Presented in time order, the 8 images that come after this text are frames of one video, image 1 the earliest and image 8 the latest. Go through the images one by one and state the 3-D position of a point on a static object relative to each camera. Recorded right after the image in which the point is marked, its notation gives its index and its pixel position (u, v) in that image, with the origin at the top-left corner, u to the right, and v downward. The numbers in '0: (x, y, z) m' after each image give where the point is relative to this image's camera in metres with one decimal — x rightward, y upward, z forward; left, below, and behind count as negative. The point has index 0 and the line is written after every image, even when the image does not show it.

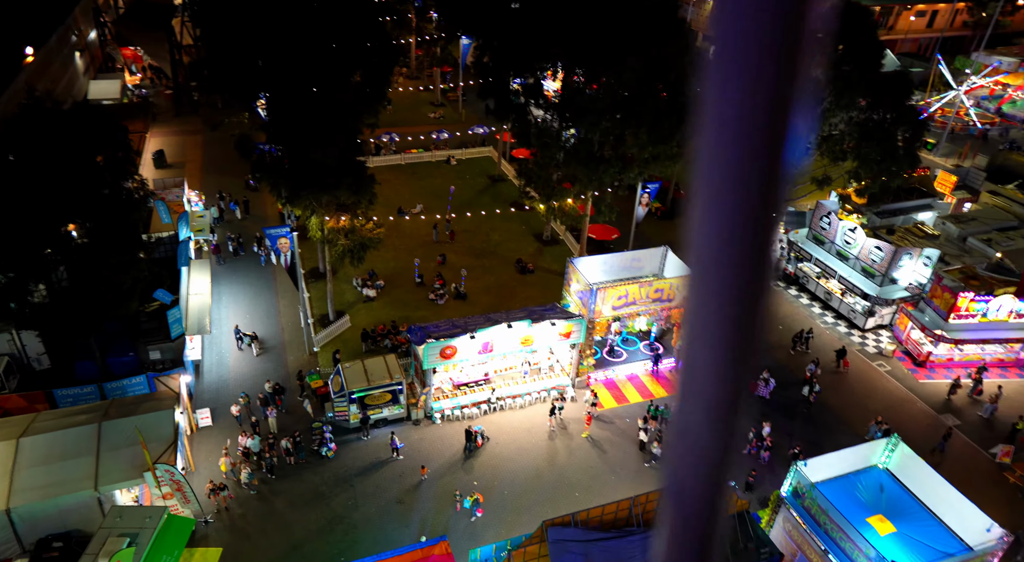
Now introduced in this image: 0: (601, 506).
0: (+2.4, -5.7, +18.4) m
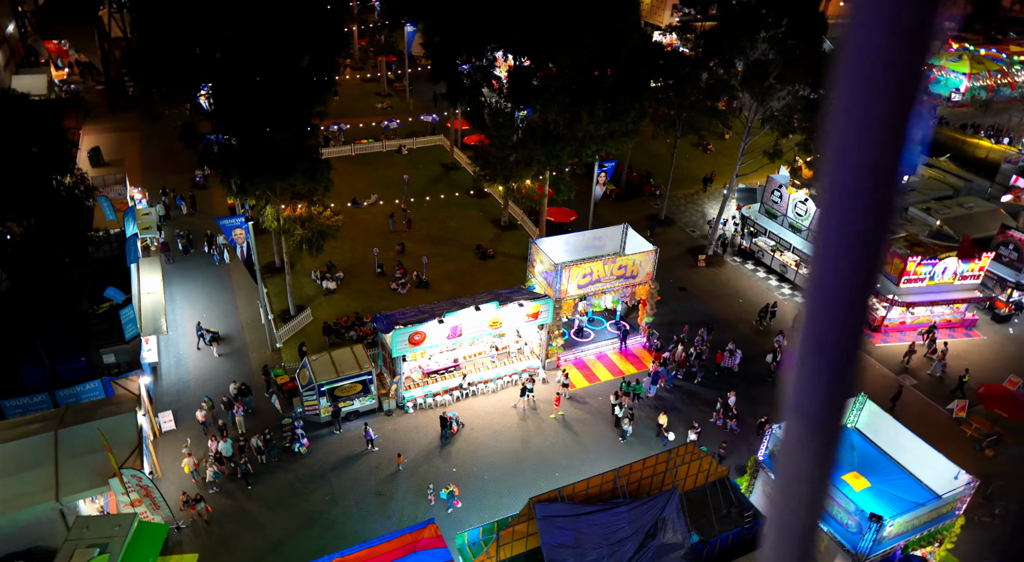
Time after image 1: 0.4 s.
0: (+2.0, -5.0, +18.4) m
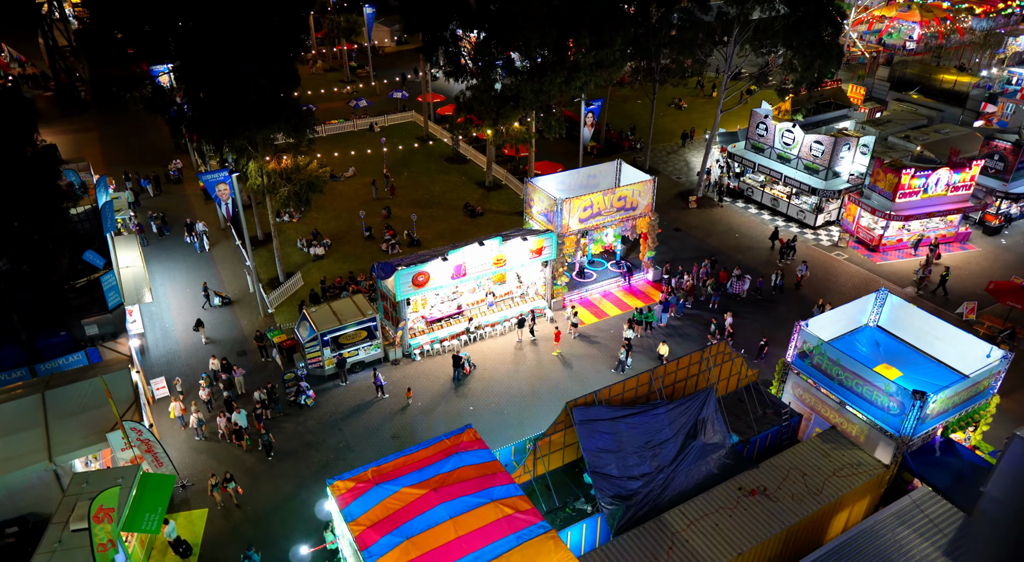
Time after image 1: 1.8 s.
0: (+2.7, -2.5, +17.6) m
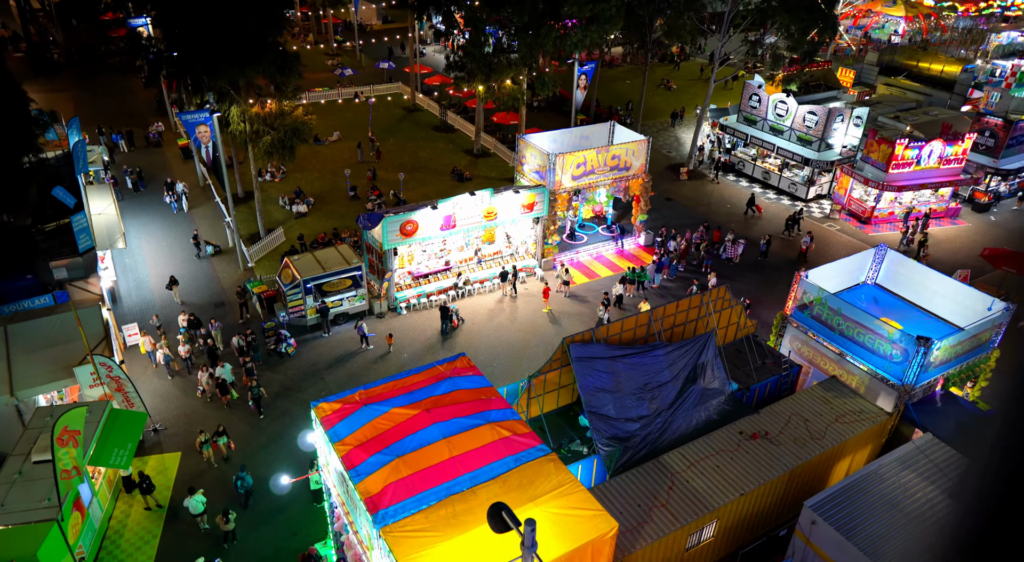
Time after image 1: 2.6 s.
0: (+2.6, -1.0, +17.0) m
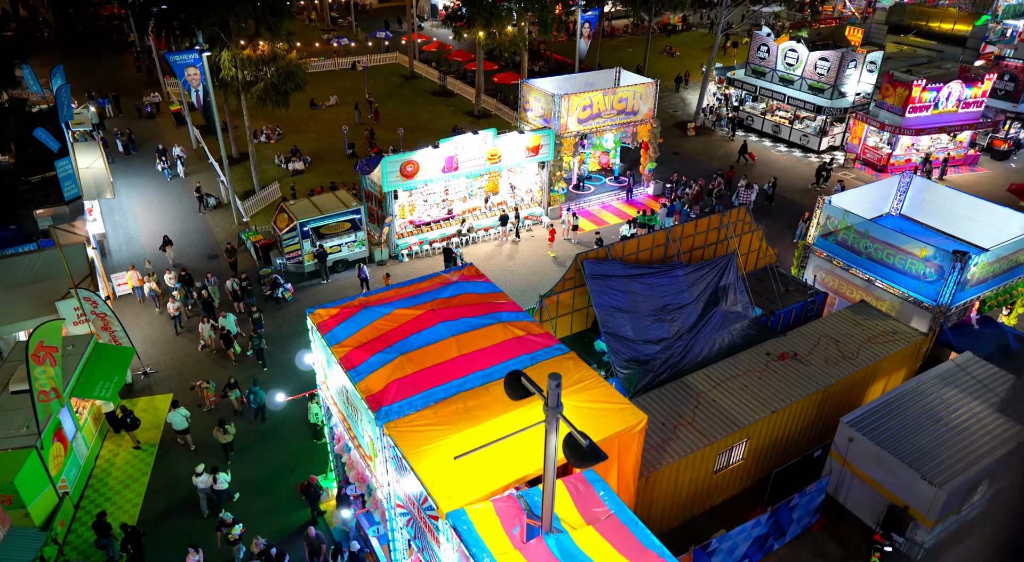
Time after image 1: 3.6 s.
0: (+2.8, +0.9, +16.0) m
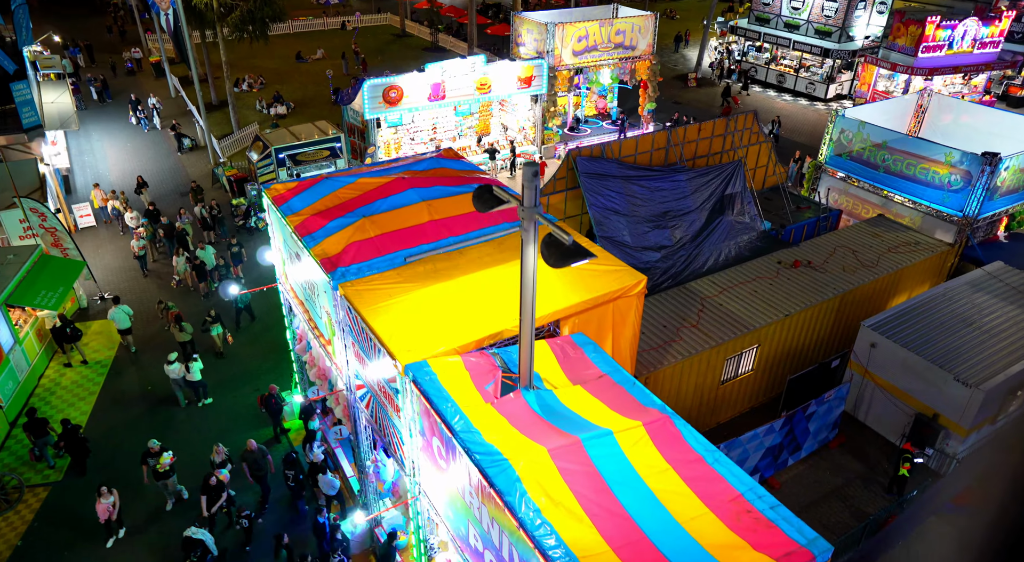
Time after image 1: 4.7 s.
0: (+2.5, +2.8, +14.6) m
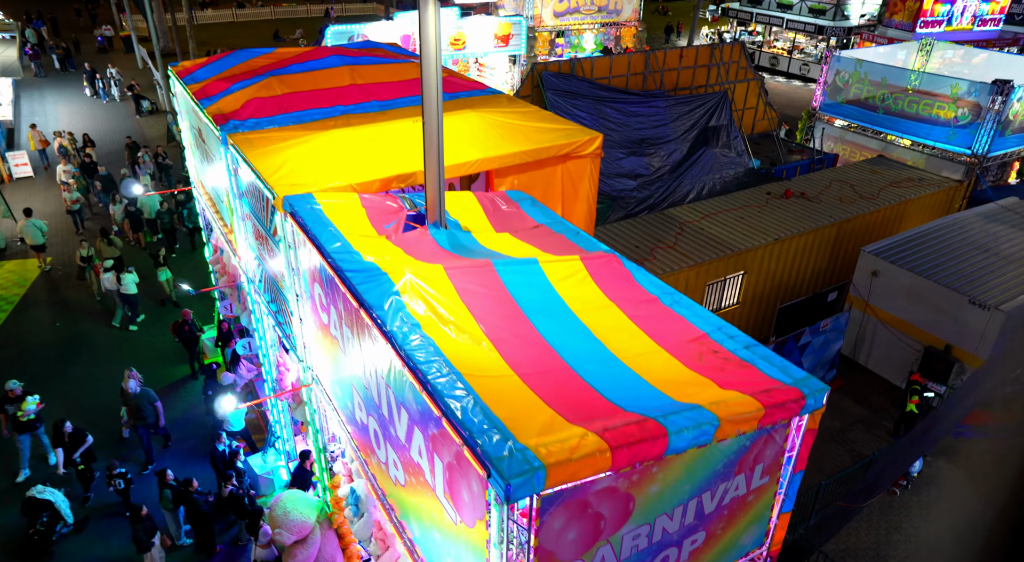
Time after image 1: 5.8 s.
0: (+1.8, +3.9, +13.2) m
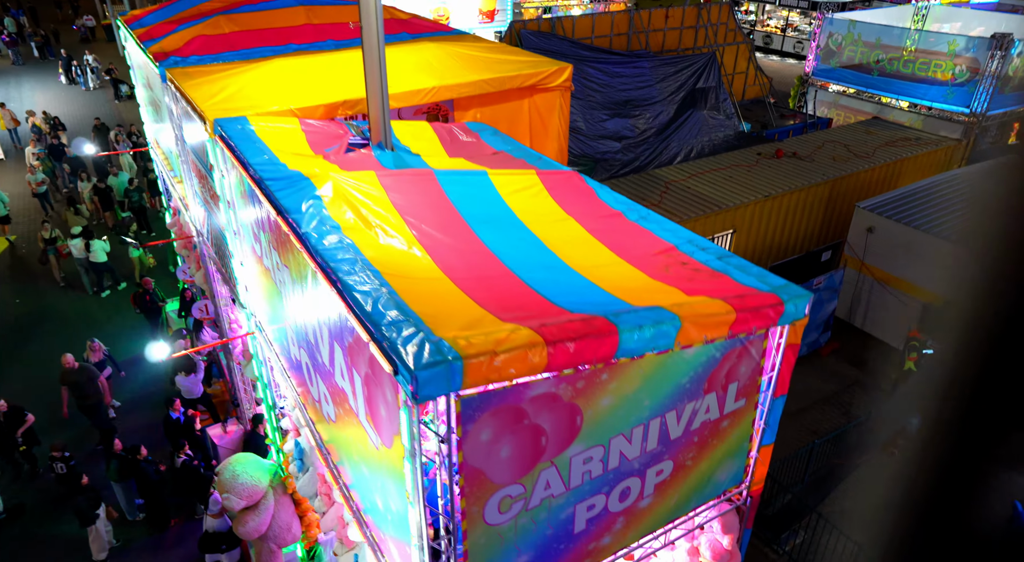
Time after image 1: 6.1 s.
0: (+1.4, +4.4, +12.7) m
